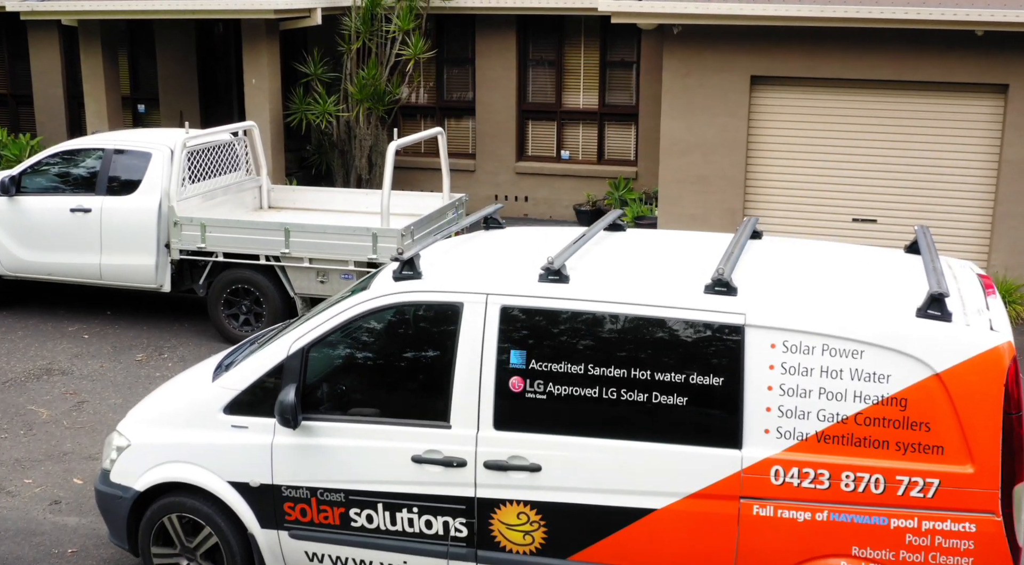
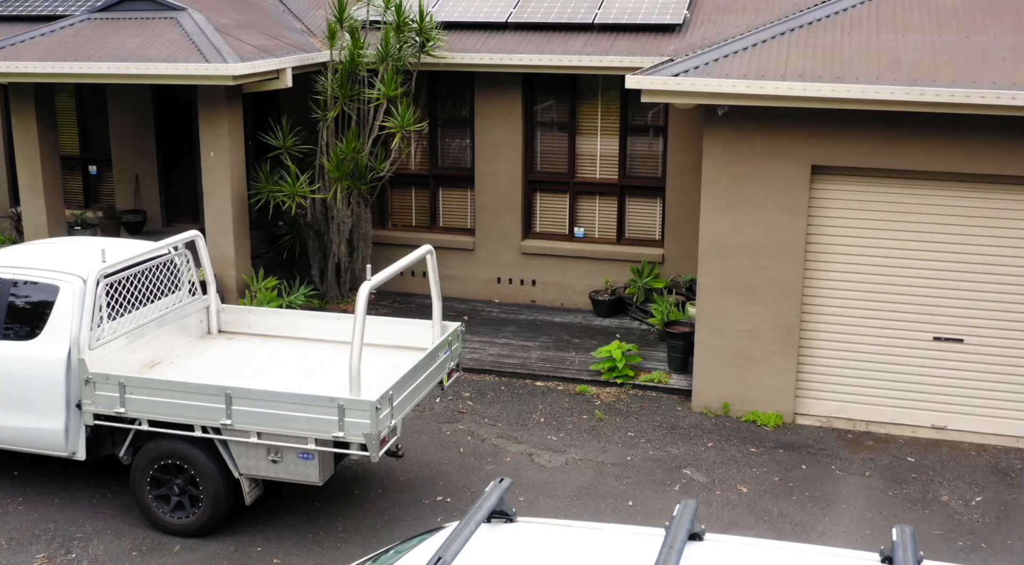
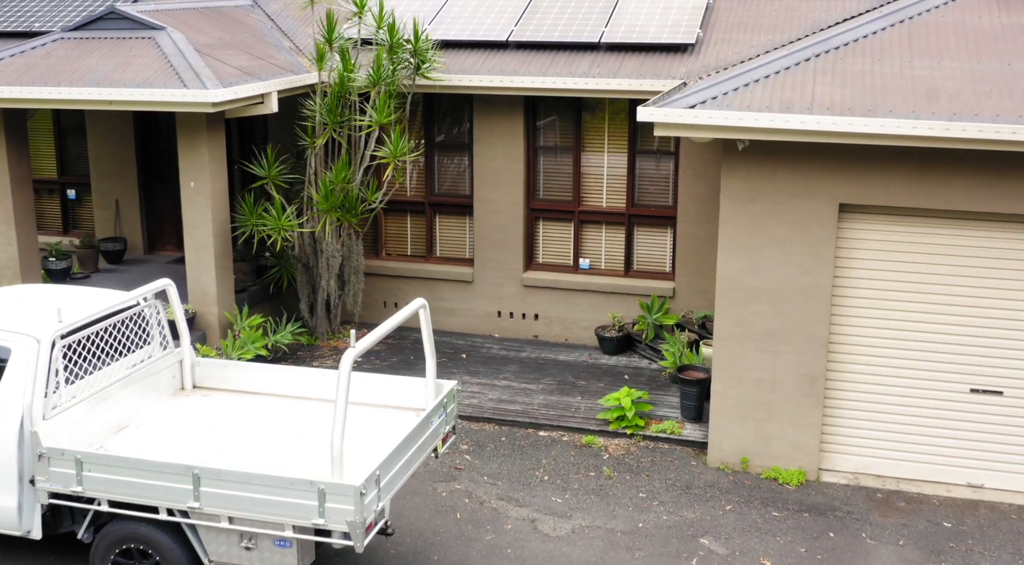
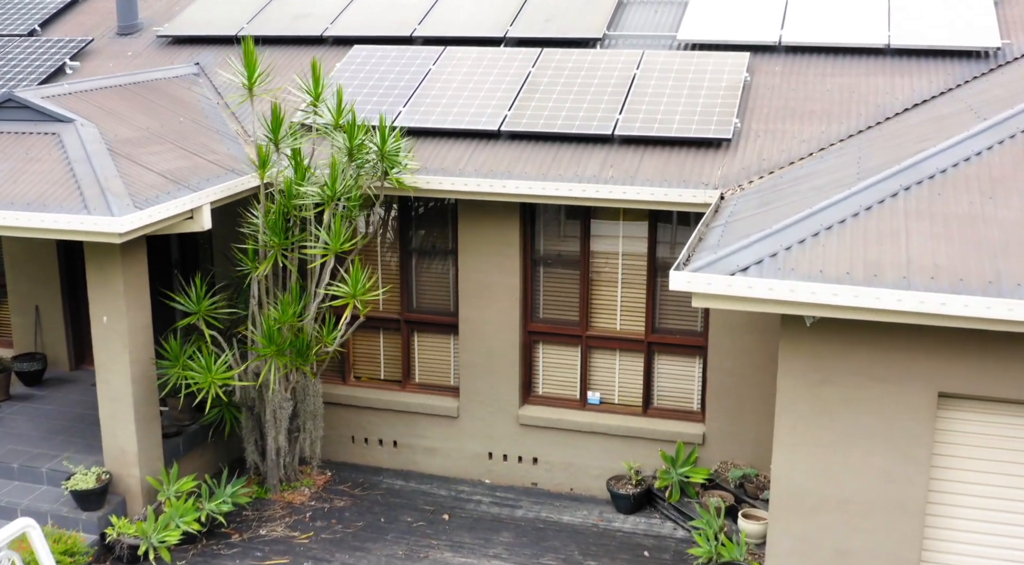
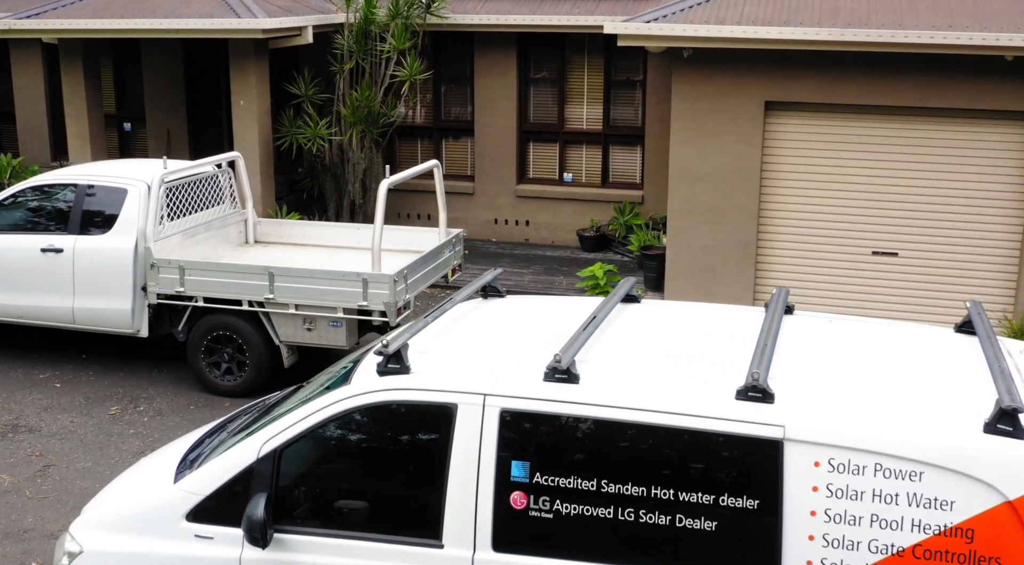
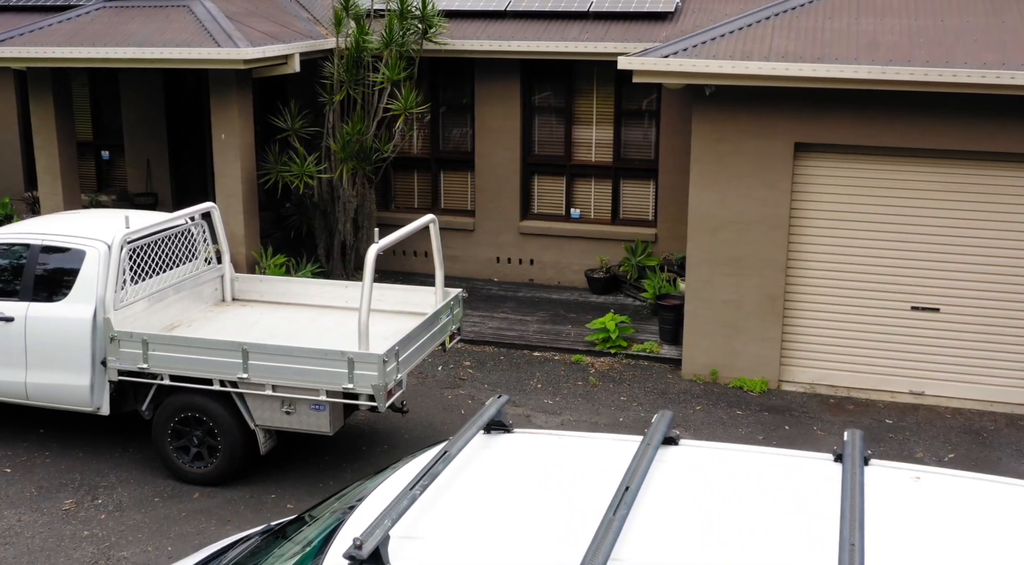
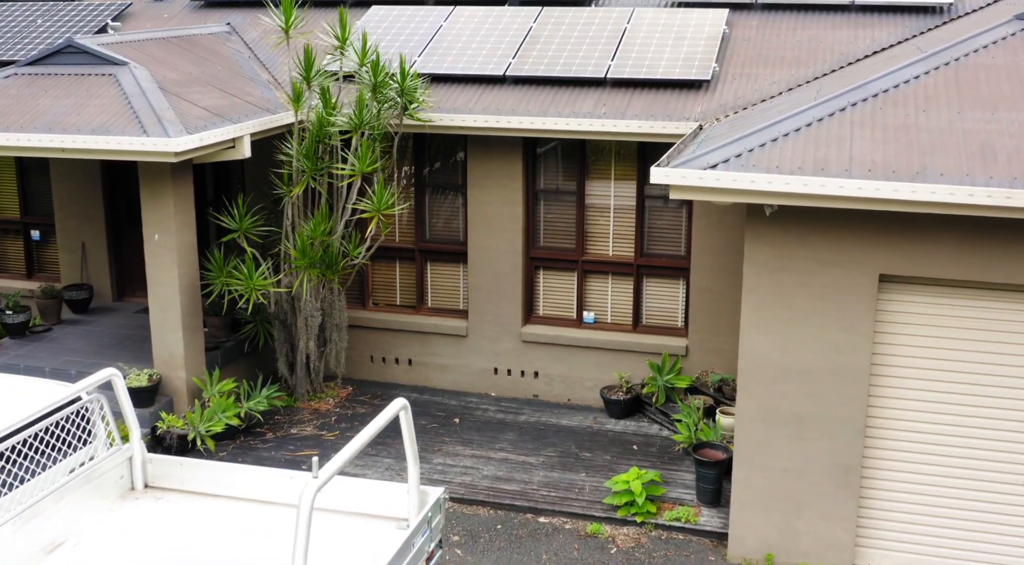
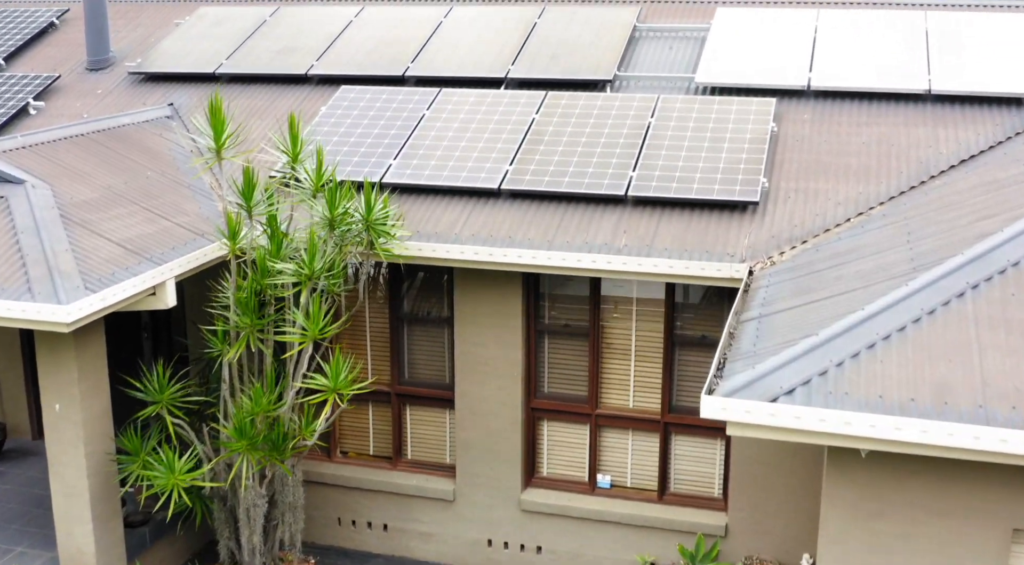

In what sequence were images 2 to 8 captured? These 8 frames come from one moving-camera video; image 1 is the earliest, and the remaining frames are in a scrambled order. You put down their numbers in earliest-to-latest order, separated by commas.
5, 6, 2, 3, 7, 4, 8
